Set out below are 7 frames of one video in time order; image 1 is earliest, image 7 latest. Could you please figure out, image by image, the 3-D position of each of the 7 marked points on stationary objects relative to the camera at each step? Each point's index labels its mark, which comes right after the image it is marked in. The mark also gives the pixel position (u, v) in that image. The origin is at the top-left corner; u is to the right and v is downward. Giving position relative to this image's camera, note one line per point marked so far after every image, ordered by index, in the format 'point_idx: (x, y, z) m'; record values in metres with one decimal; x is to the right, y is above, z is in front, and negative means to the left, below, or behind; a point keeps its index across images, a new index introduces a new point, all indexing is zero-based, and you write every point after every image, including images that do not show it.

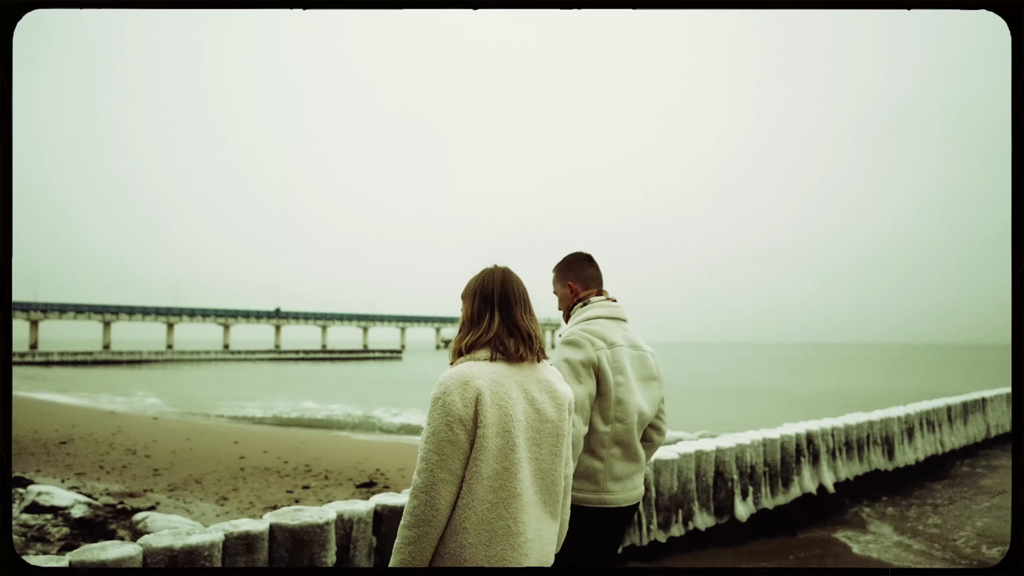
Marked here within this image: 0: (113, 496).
0: (-4.9, -2.5, +7.9) m
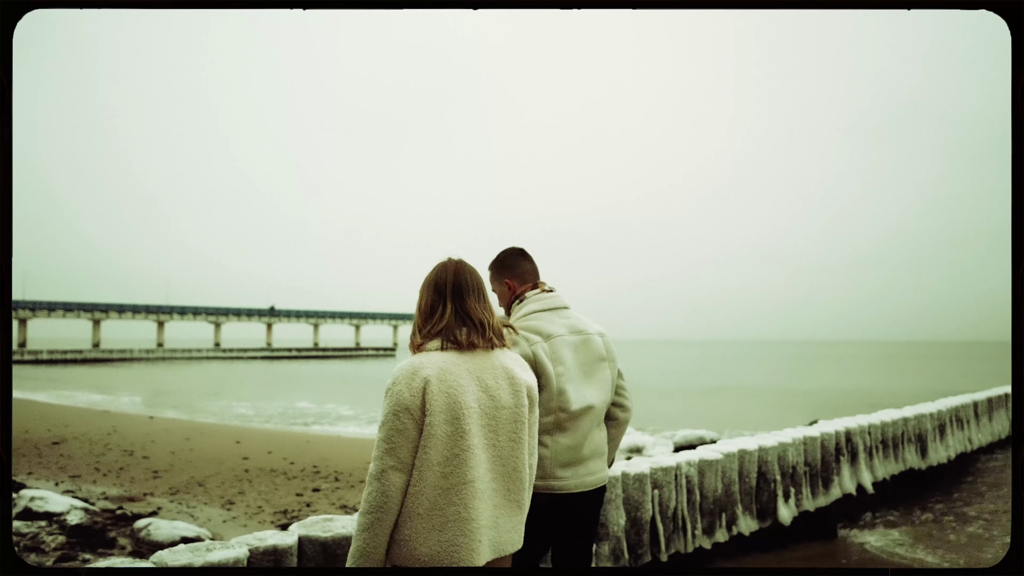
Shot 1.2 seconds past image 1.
0: (-4.6, -2.4, +7.4) m
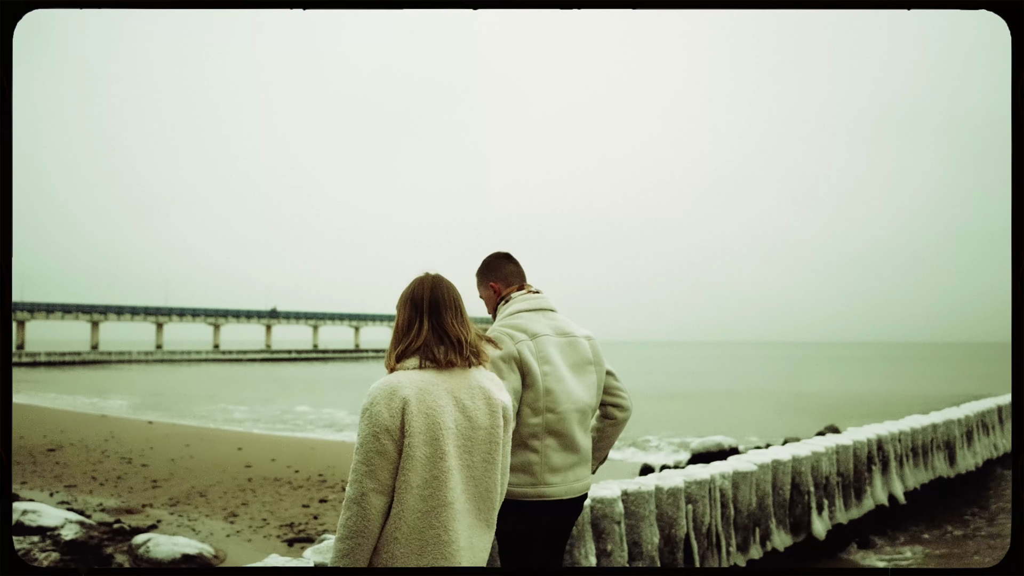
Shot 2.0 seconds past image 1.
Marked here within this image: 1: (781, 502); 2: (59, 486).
0: (-4.4, -2.5, +7.1) m
1: (+2.4, -1.9, +5.9) m
2: (-5.7, -2.5, +8.2) m
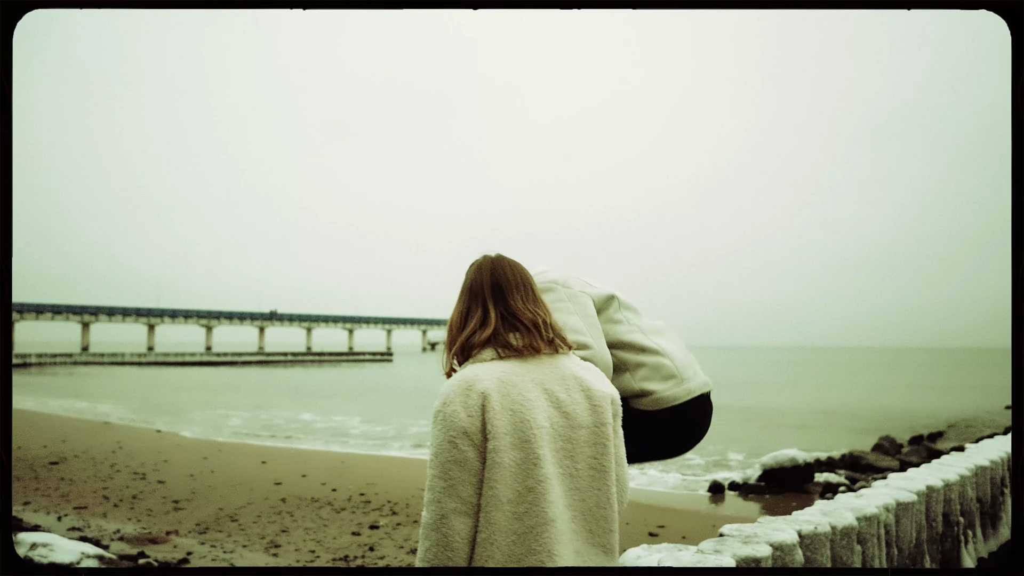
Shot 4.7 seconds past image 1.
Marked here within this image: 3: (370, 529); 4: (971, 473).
0: (-3.6, -2.4, +6.1) m
1: (+3.2, -1.9, +5.0) m
2: (-4.9, -2.4, +7.2) m
3: (-1.5, -2.5, +6.6) m
4: (+4.0, -1.6, +5.6) m
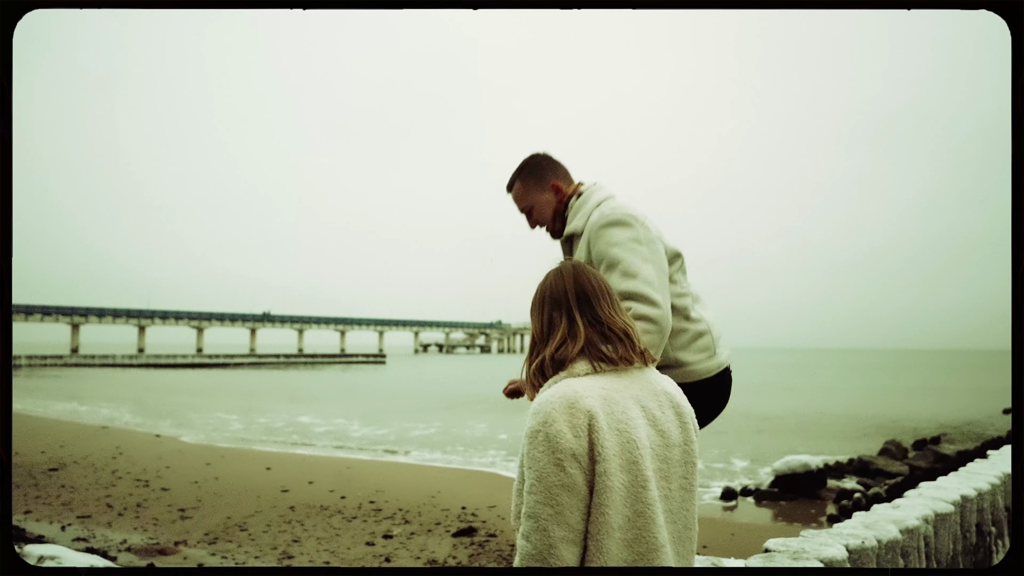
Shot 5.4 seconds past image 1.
0: (-3.4, -2.4, +5.9) m
1: (+3.4, -2.0, +4.9) m
2: (-4.7, -2.5, +7.0) m
3: (-1.3, -2.5, +6.5) m
4: (+4.1, -1.6, +5.5) m
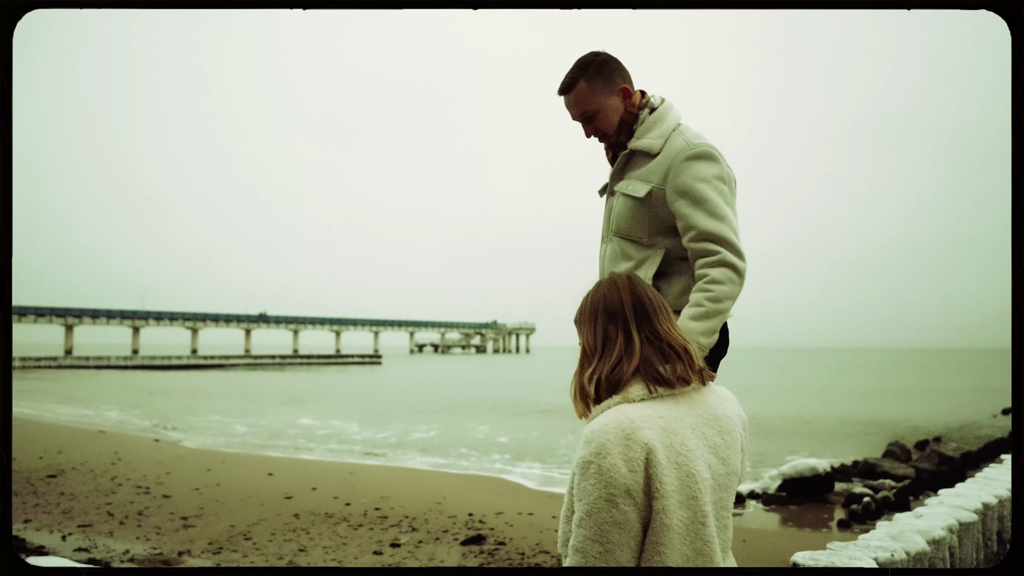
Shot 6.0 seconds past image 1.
0: (-3.3, -2.5, +5.8) m
1: (+3.5, -2.0, +4.8) m
2: (-4.7, -2.5, +6.8) m
3: (-1.2, -2.6, +6.4) m
4: (+4.2, -1.7, +5.4) m
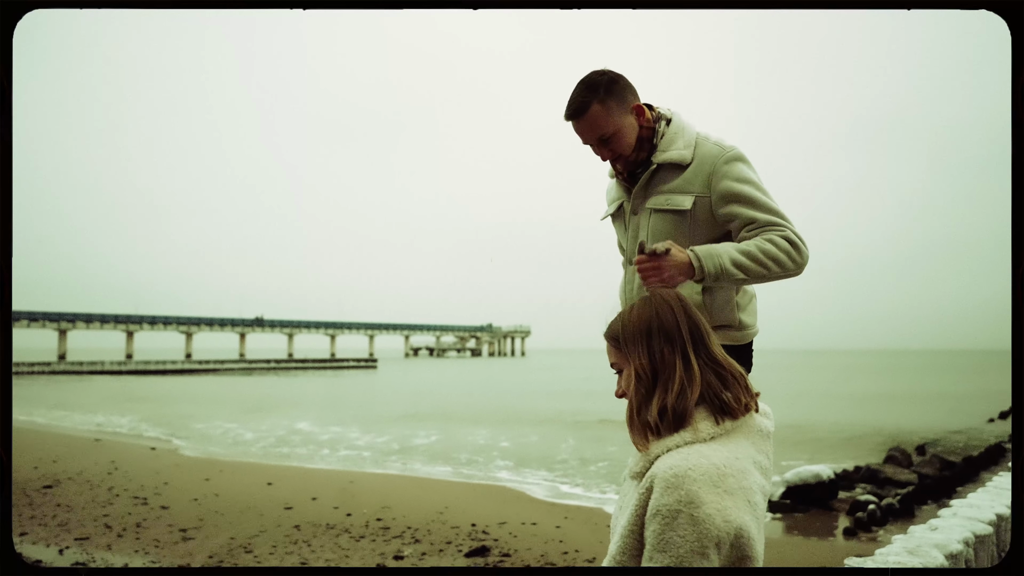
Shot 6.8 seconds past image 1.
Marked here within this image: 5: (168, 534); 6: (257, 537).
0: (-3.3, -2.6, +5.7) m
1: (+3.6, -2.0, +4.8) m
2: (-4.6, -2.6, +6.7) m
3: (-1.1, -2.6, +6.3) m
4: (+4.3, -1.7, +5.4) m
5: (-3.7, -2.7, +7.0) m
6: (-2.7, -2.6, +6.9) m
